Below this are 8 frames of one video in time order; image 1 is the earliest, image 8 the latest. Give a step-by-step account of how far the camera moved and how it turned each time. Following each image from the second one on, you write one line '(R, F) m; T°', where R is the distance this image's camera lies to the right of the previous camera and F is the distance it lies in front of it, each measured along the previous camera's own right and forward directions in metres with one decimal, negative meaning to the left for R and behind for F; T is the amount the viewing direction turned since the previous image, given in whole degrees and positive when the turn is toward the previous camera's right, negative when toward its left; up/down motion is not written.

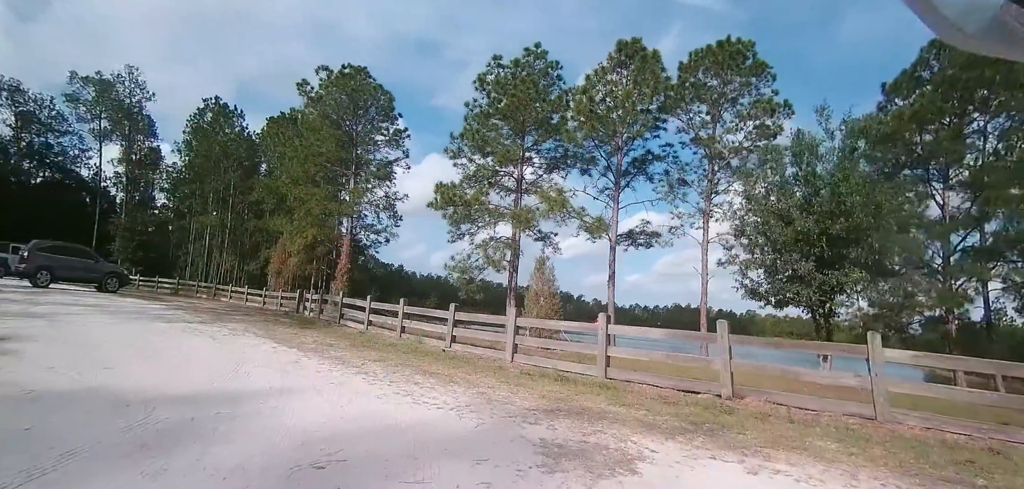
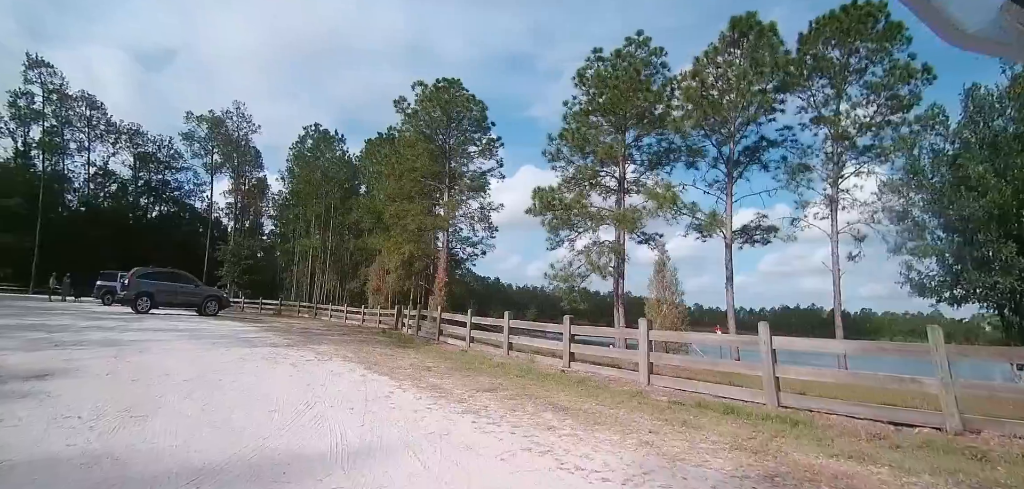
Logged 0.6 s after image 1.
(-0.7, +2.0) m; -11°
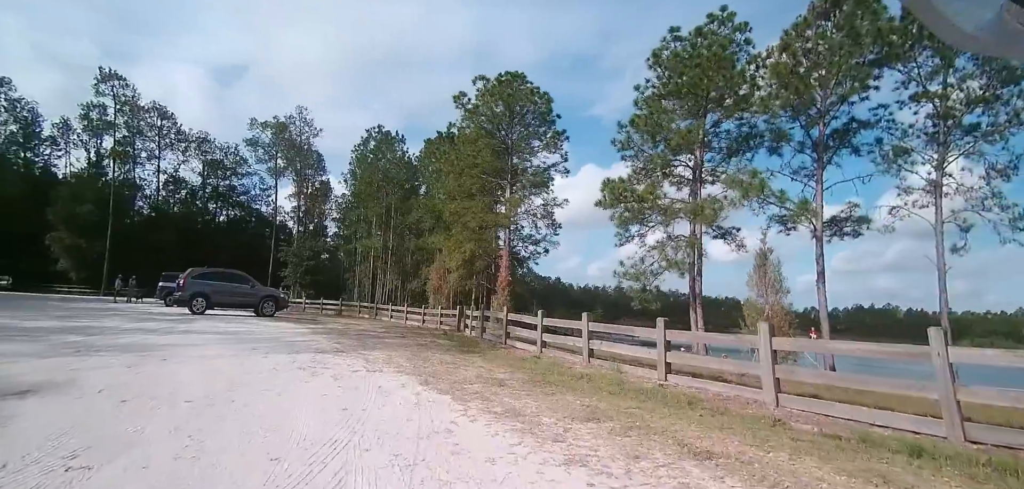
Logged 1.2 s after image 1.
(-0.4, +1.5) m; -7°
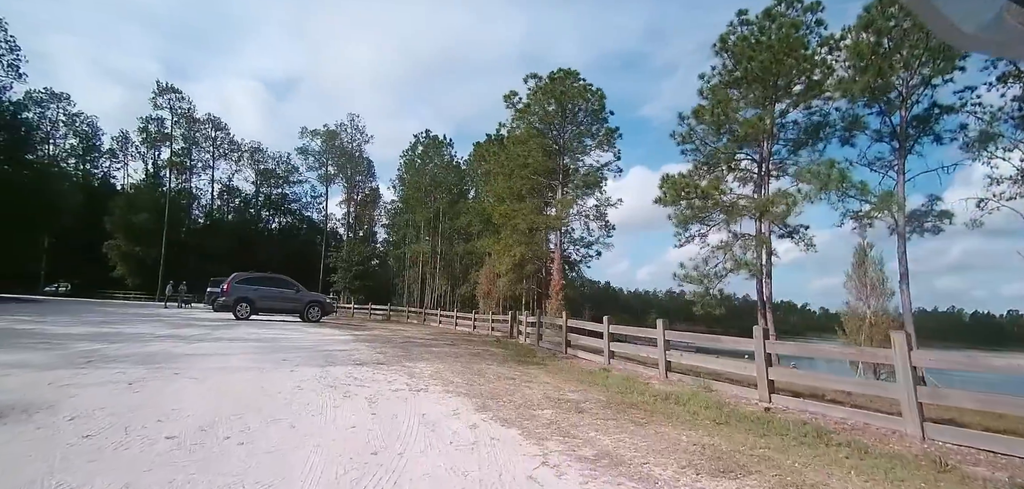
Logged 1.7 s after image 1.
(-0.3, +1.0) m; -6°
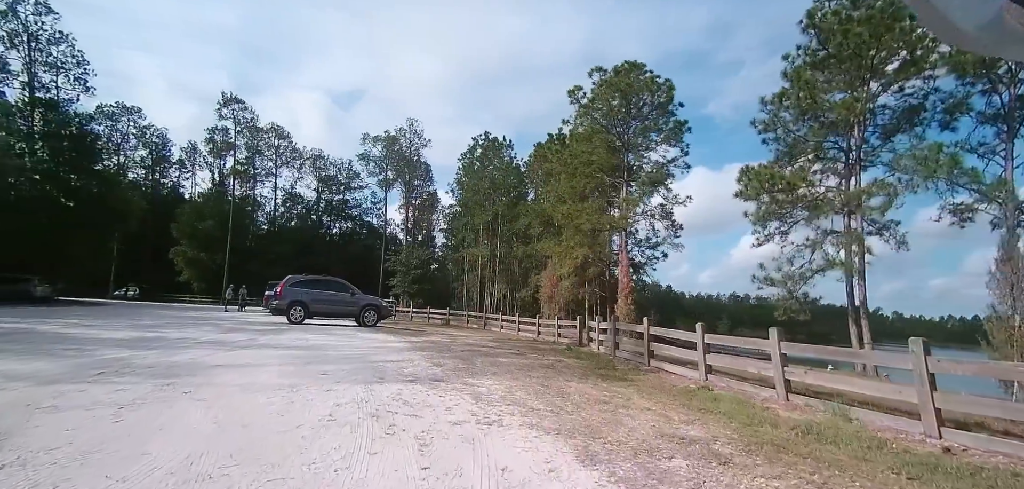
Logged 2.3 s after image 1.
(-0.3, +1.1) m; -7°
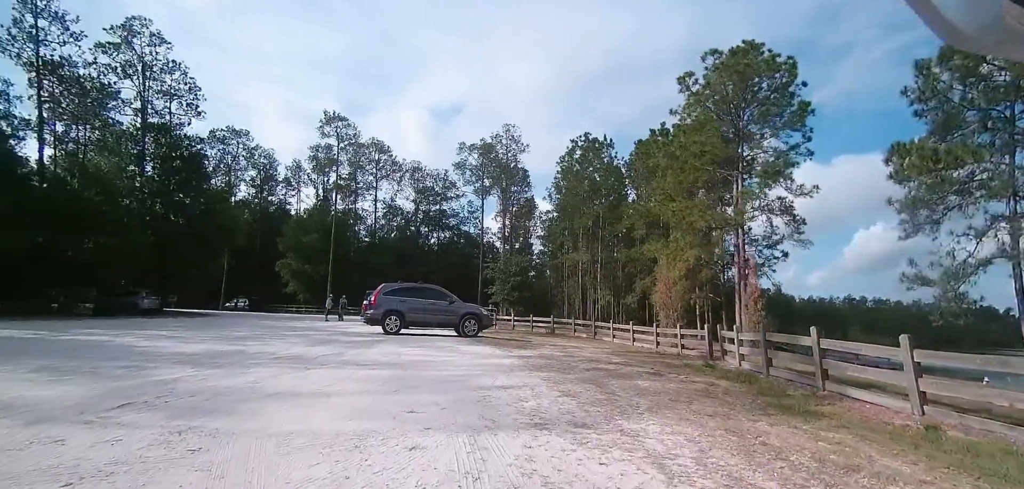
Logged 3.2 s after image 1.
(-0.5, +1.4) m; -11°
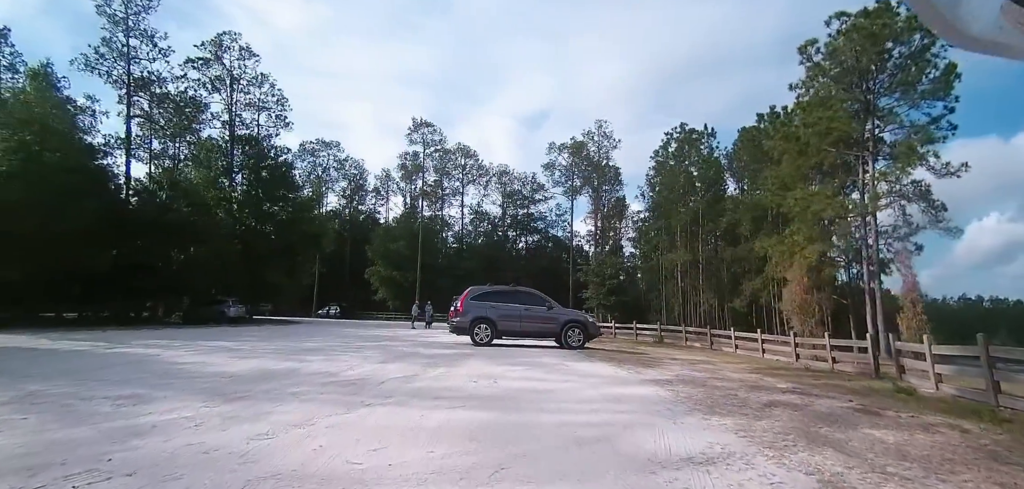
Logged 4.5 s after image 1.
(-0.4, +1.4) m; -11°
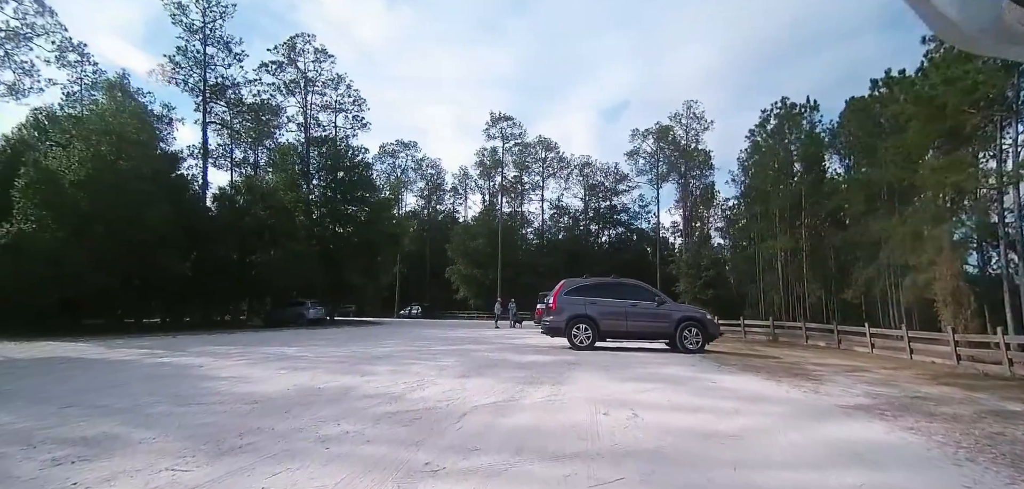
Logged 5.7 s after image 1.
(-0.3, +1.1) m; -9°
